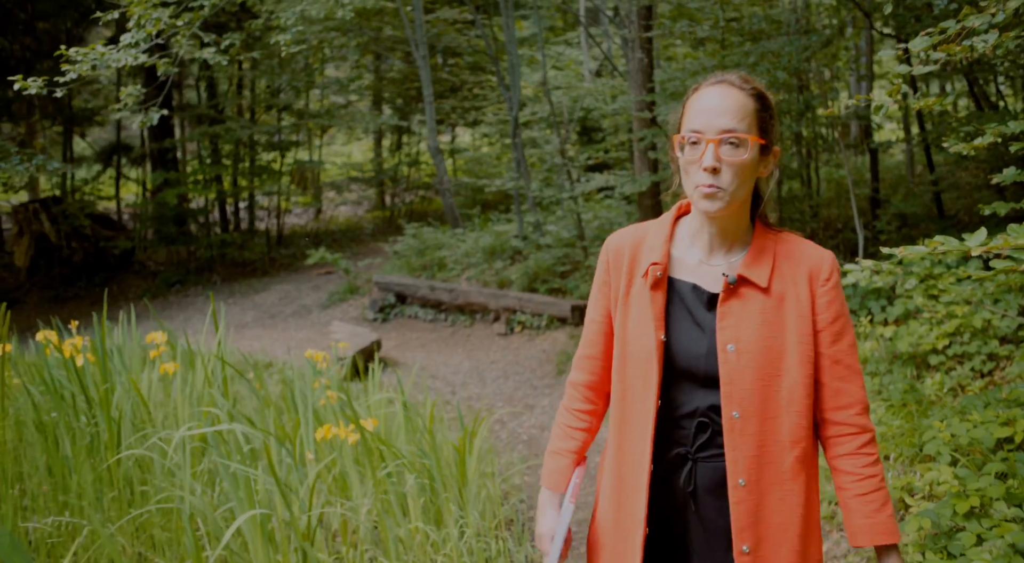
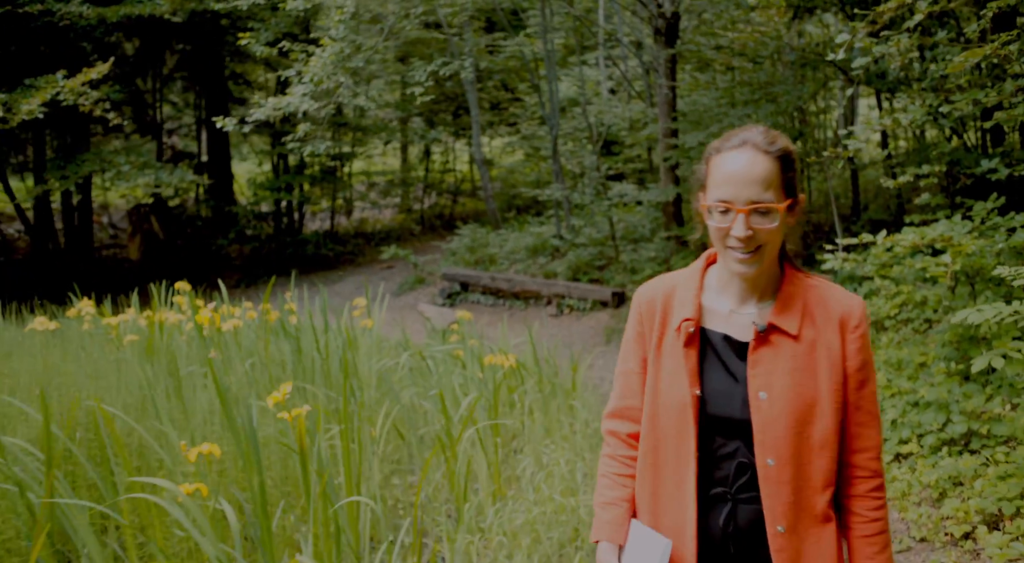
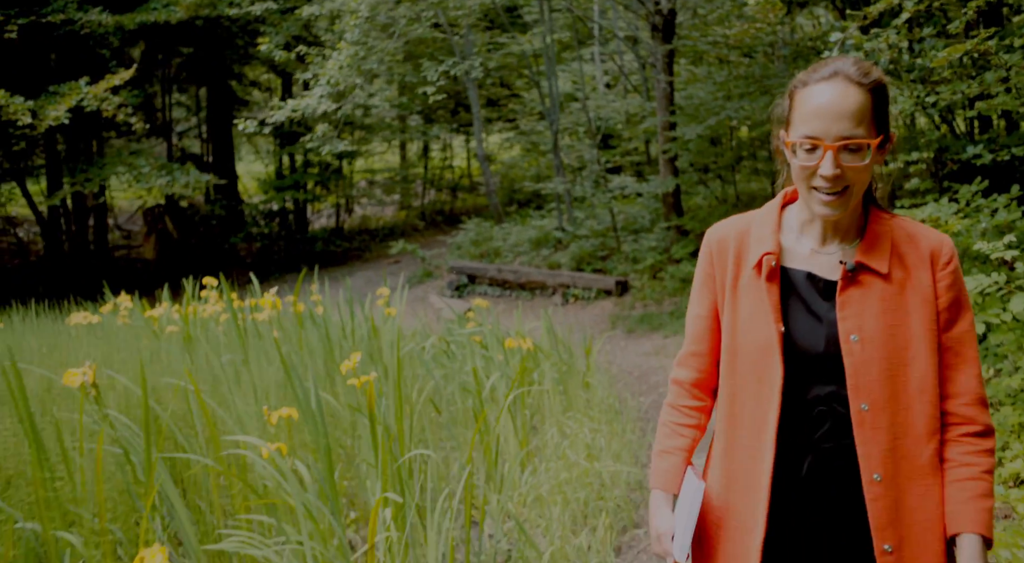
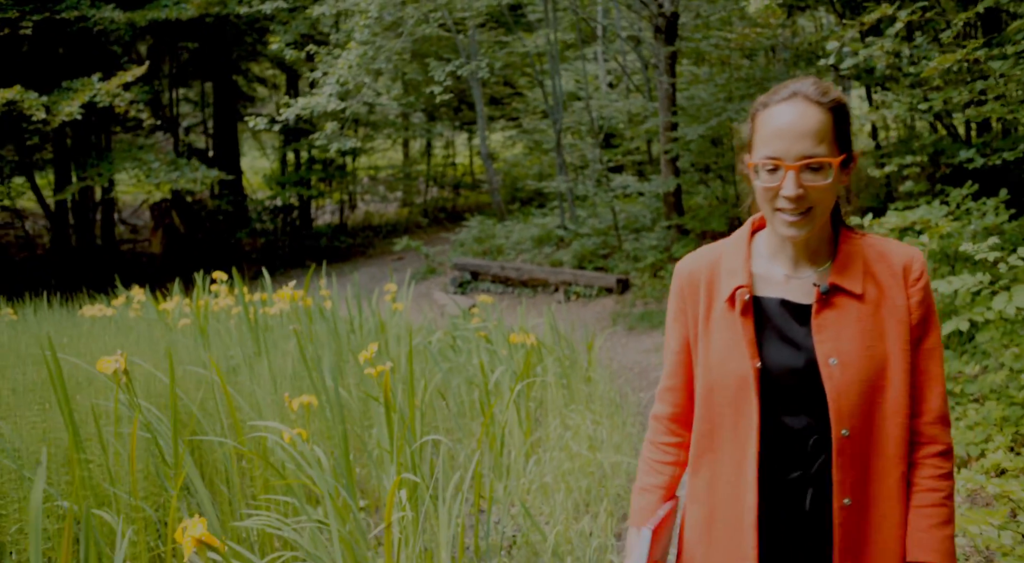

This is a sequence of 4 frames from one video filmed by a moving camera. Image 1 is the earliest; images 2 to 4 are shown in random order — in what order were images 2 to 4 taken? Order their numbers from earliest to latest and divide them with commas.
2, 3, 4
